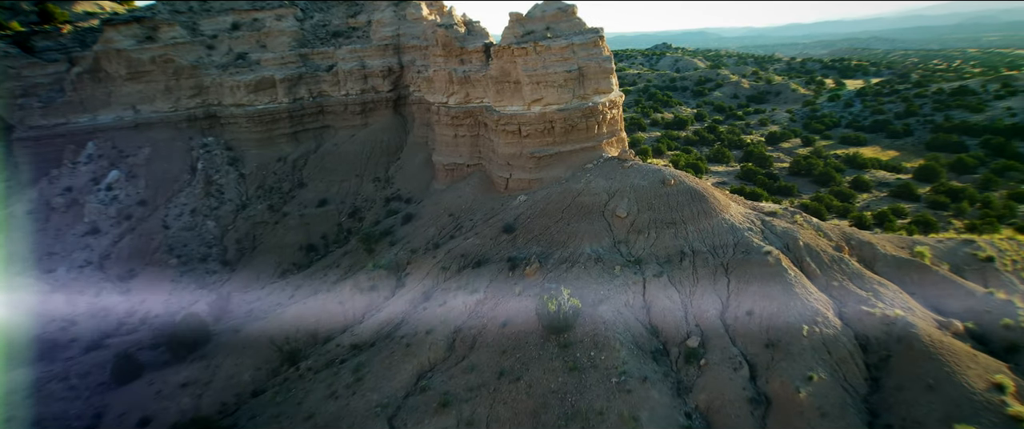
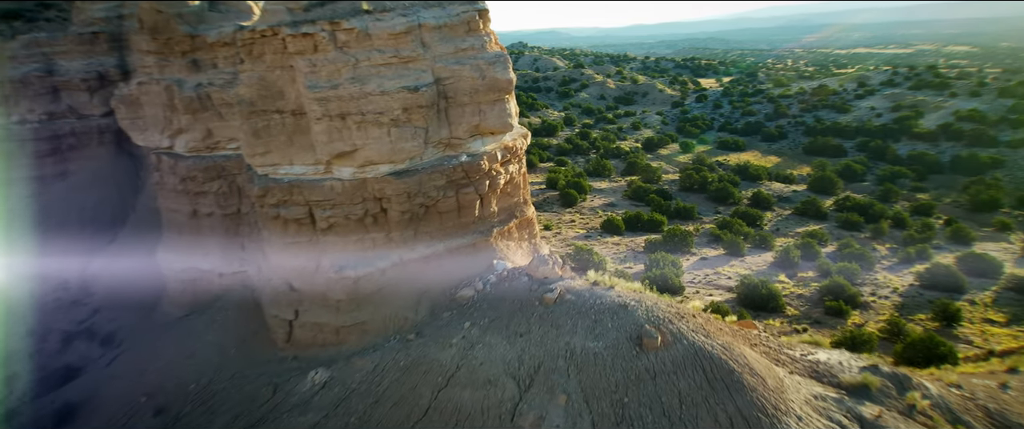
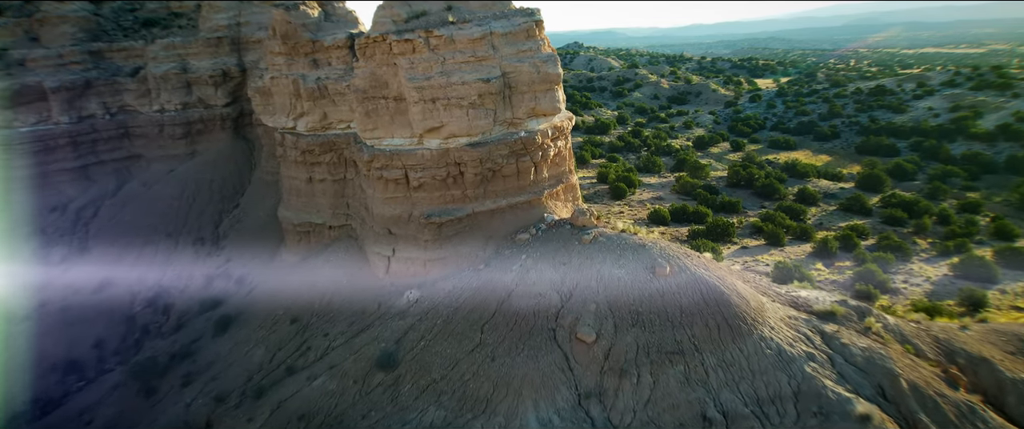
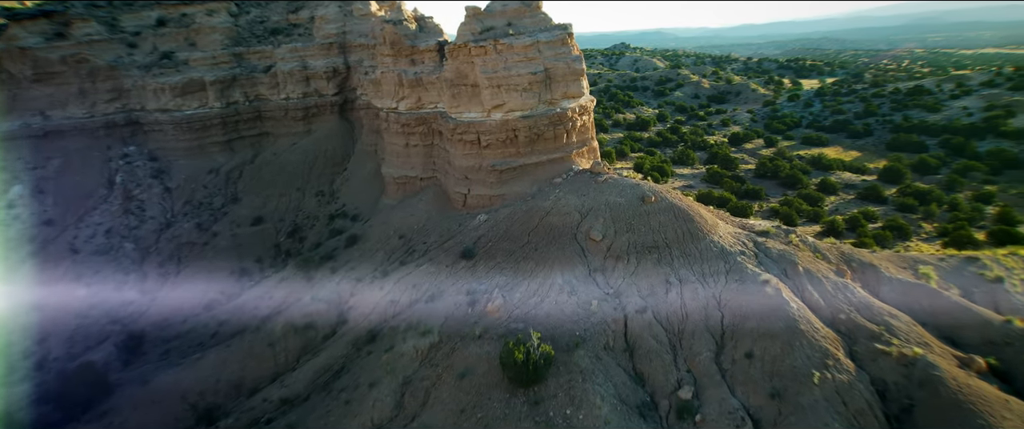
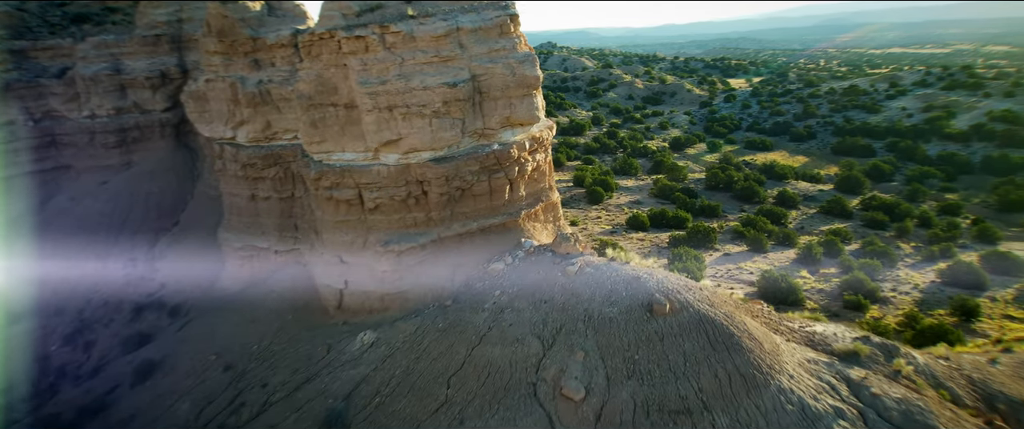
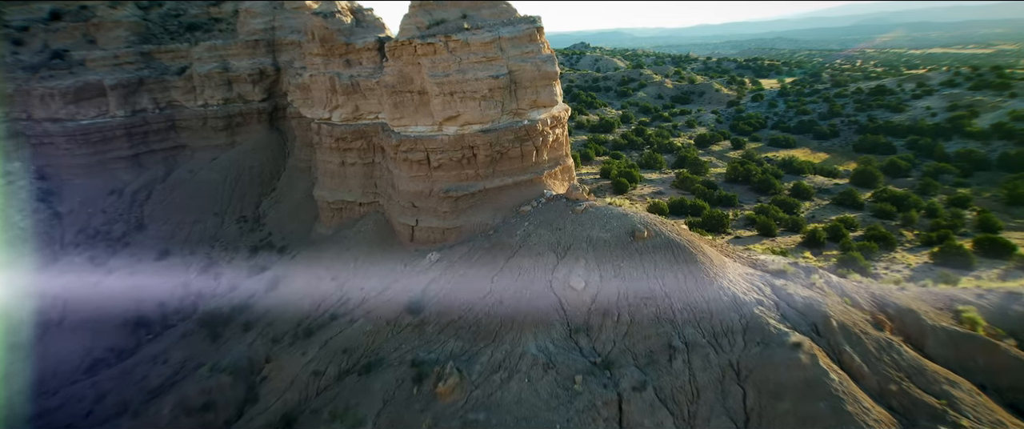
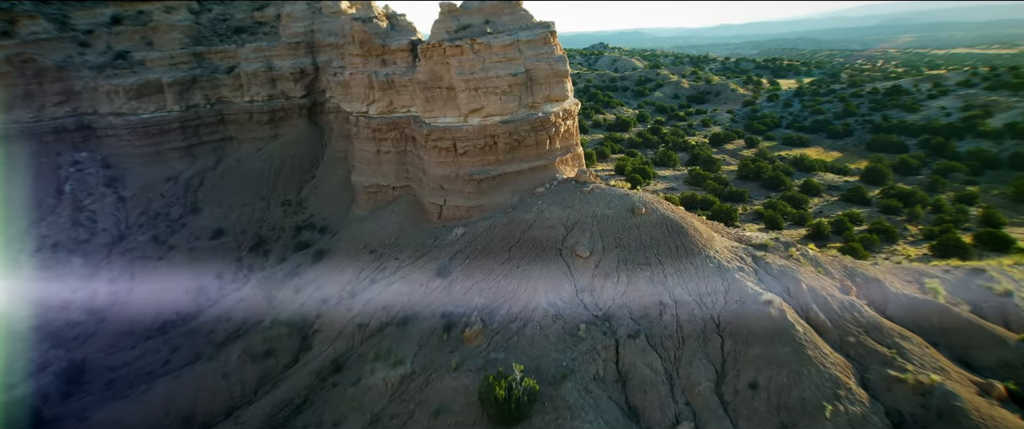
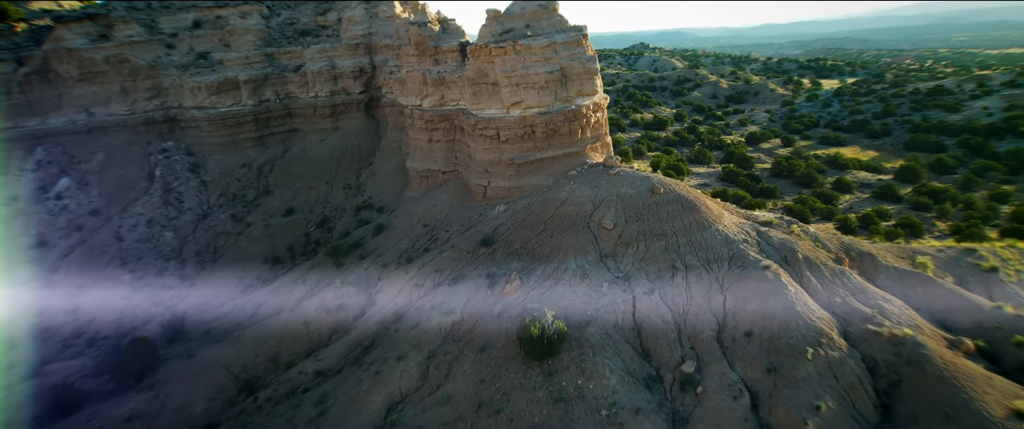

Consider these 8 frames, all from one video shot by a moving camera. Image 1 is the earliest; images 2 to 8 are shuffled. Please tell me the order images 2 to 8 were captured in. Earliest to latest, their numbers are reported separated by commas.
8, 4, 7, 6, 3, 5, 2
